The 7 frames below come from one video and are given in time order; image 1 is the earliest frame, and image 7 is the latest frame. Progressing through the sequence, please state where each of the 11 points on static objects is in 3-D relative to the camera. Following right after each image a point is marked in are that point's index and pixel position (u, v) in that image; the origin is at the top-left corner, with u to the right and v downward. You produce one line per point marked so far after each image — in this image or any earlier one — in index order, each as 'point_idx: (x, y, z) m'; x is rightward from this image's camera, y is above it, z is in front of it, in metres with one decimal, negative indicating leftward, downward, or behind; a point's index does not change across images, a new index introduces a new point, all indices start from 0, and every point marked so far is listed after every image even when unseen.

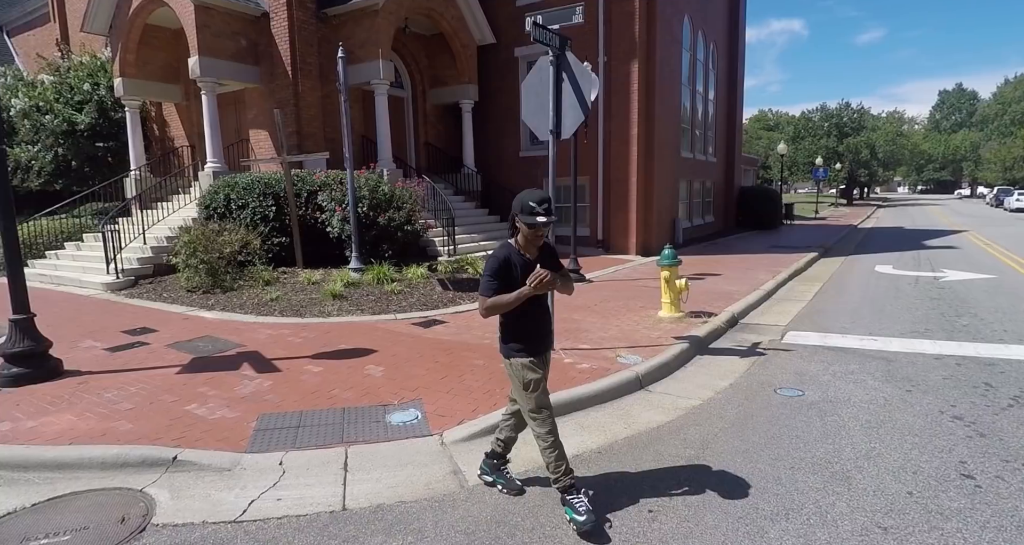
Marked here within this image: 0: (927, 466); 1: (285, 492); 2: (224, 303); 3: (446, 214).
0: (+2.4, -1.1, +3.5) m
1: (-1.4, -1.3, +3.6) m
2: (-4.4, -0.5, +9.2) m
3: (-1.4, +1.3, +13.0) m
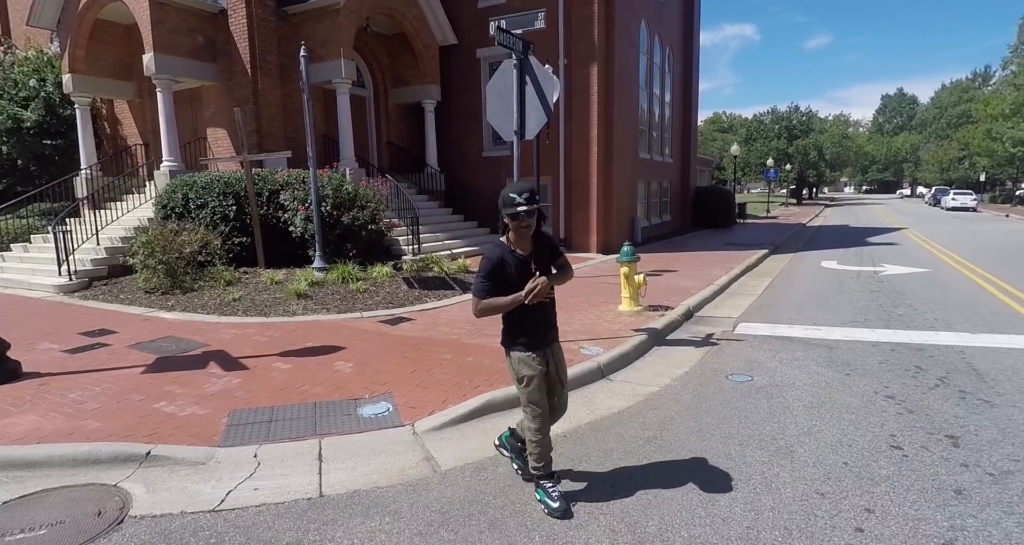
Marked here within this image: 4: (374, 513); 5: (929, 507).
0: (+2.2, -1.1, +3.8) m
1: (-1.5, -1.3, +3.7) m
2: (-4.9, -0.5, +9.1) m
3: (-2.2, +1.3, +13.1) m
4: (-0.7, -1.3, +3.3) m
5: (+2.1, -1.2, +3.0) m
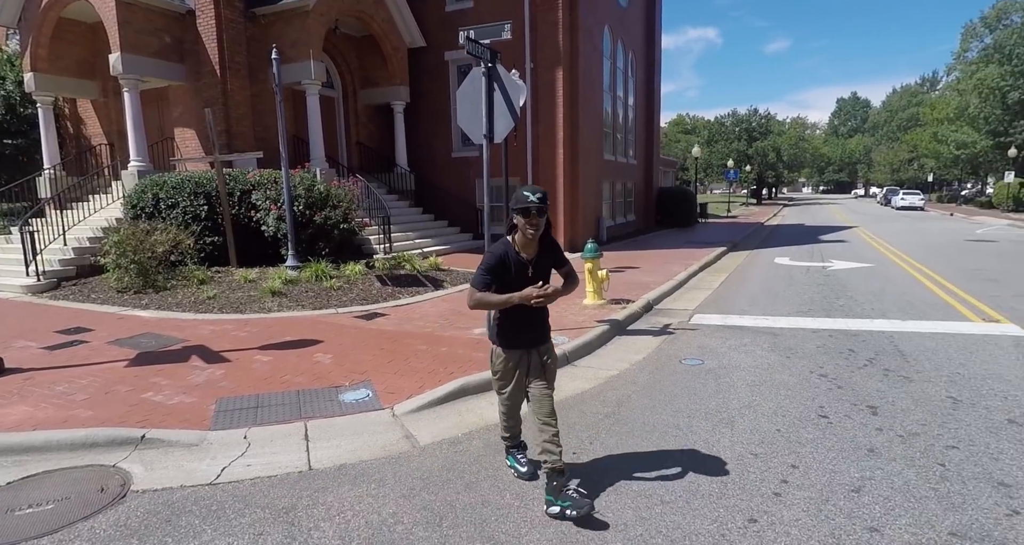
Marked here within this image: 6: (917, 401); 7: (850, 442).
0: (+2.0, -1.0, +4.3) m
1: (-1.7, -1.2, +4.0) m
2: (-5.4, -0.5, +9.2) m
3: (-2.9, +1.3, +13.3) m
4: (-0.9, -1.3, +3.6) m
5: (+1.9, -1.1, +3.5) m
6: (+3.0, -1.0, +4.5) m
7: (+2.1, -1.1, +3.8) m
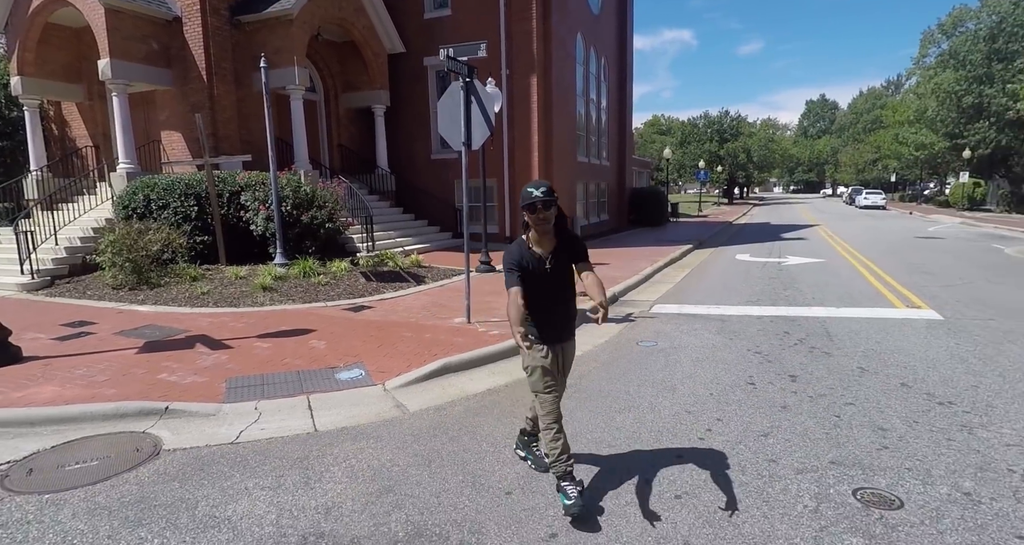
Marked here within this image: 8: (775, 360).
0: (+1.8, -0.9, +5.1) m
1: (-1.9, -1.2, +4.7) m
2: (-5.8, -0.4, +9.7) m
3: (-3.4, +1.4, +13.9) m
4: (-1.1, -1.2, +4.3) m
5: (+1.8, -1.0, +4.3) m
6: (+2.8, -0.9, +5.3) m
7: (+2.0, -1.0, +4.6) m
8: (+2.5, -0.8, +5.6) m
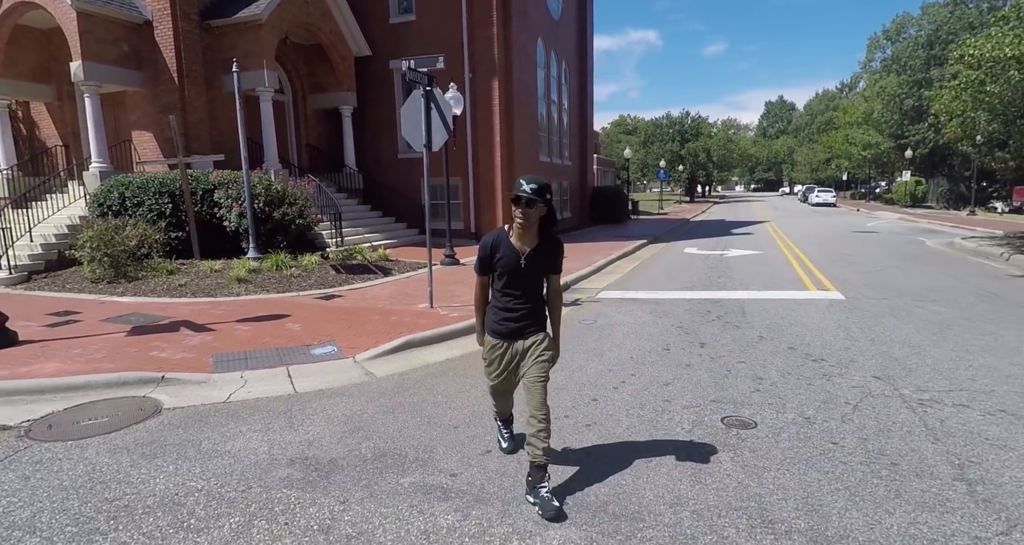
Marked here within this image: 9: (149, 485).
0: (+1.4, -0.7, +6.0) m
1: (-2.3, -1.0, +5.4) m
2: (-6.5, -0.3, +10.3) m
3: (-4.4, +1.5, +14.6) m
4: (-1.5, -1.0, +5.1) m
5: (+1.3, -0.8, +5.2) m
6: (+2.3, -0.7, +6.3) m
7: (+1.5, -0.8, +5.5) m
8: (+2.0, -0.7, +6.6) m
9: (-2.2, -1.3, +3.6) m
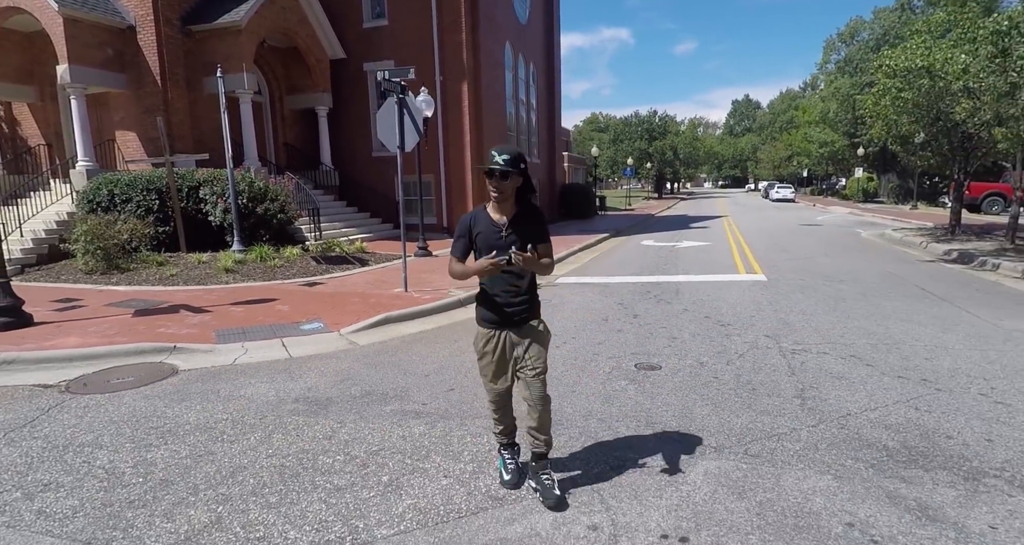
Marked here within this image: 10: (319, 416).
0: (+0.9, -0.5, +7.2) m
1: (-2.8, -0.9, +6.4) m
2: (-7.1, -0.1, +11.0) m
3: (-5.2, +1.7, +15.5) m
4: (-1.9, -0.9, +6.1) m
5: (+0.9, -0.6, +6.4) m
6: (+1.9, -0.5, +7.4) m
7: (+1.1, -0.6, +6.7) m
8: (+1.5, -0.4, +7.7) m
9: (-2.5, -1.1, +4.6) m
10: (-1.4, -1.1, +4.5) m
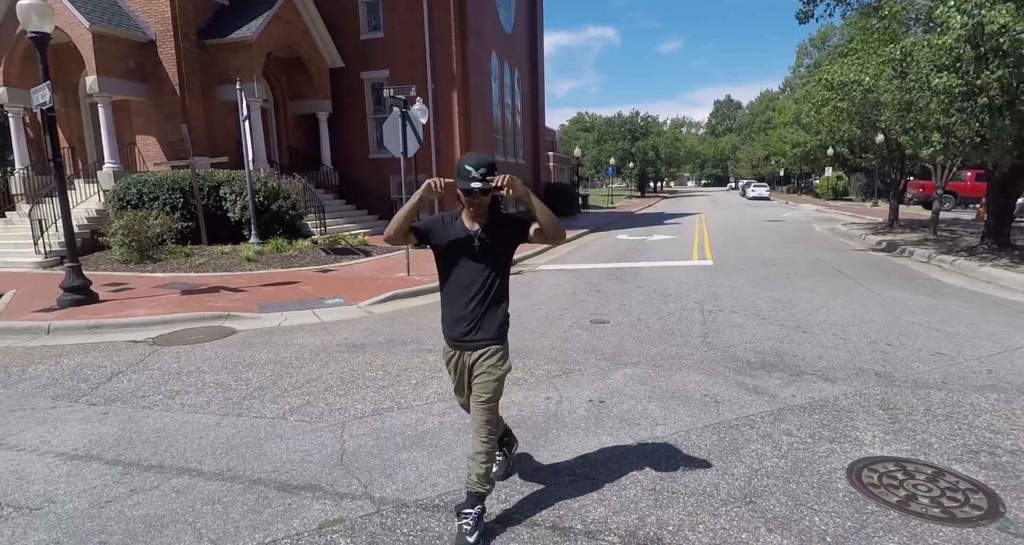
0: (+0.7, -0.3, +8.9) m
1: (-2.9, -0.6, +8.0) m
2: (-7.4, +0.1, +12.6) m
3: (-5.6, +1.9, +17.0) m
4: (-2.1, -0.6, +7.8) m
5: (+0.8, -0.4, +8.1) m
6: (+1.7, -0.2, +9.2) m
7: (+0.9, -0.4, +8.4) m
8: (+1.3, -0.2, +9.5) m
9: (-2.7, -0.9, +6.3) m
10: (-1.6, -0.8, +6.1) m
